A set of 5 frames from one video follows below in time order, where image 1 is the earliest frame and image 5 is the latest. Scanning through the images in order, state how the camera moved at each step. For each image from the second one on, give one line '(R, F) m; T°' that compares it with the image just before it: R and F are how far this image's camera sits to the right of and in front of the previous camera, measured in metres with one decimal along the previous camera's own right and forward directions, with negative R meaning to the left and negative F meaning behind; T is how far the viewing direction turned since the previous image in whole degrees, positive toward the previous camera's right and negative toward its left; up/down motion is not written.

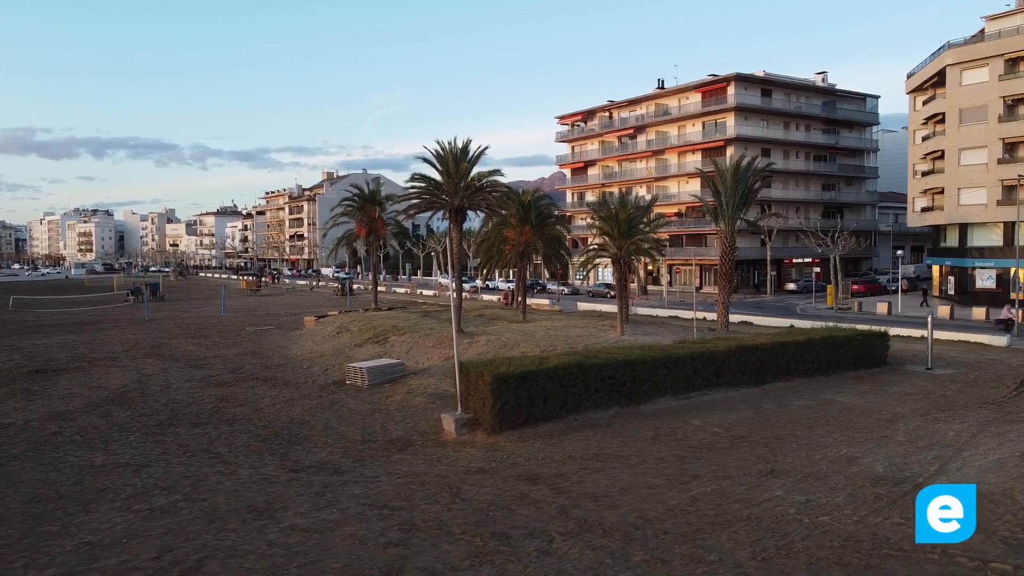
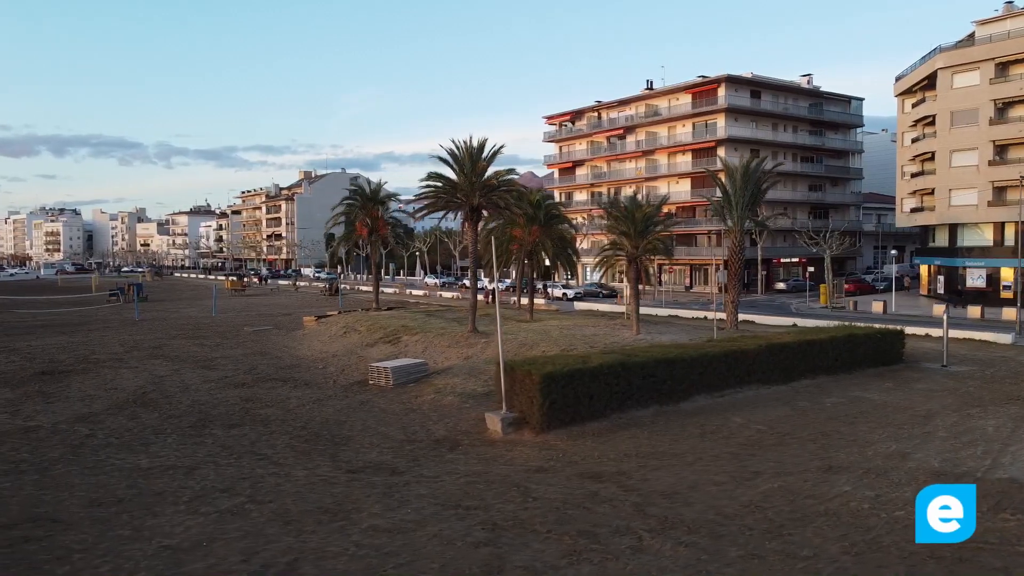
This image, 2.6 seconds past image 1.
(-1.3, 0.0) m; +2°
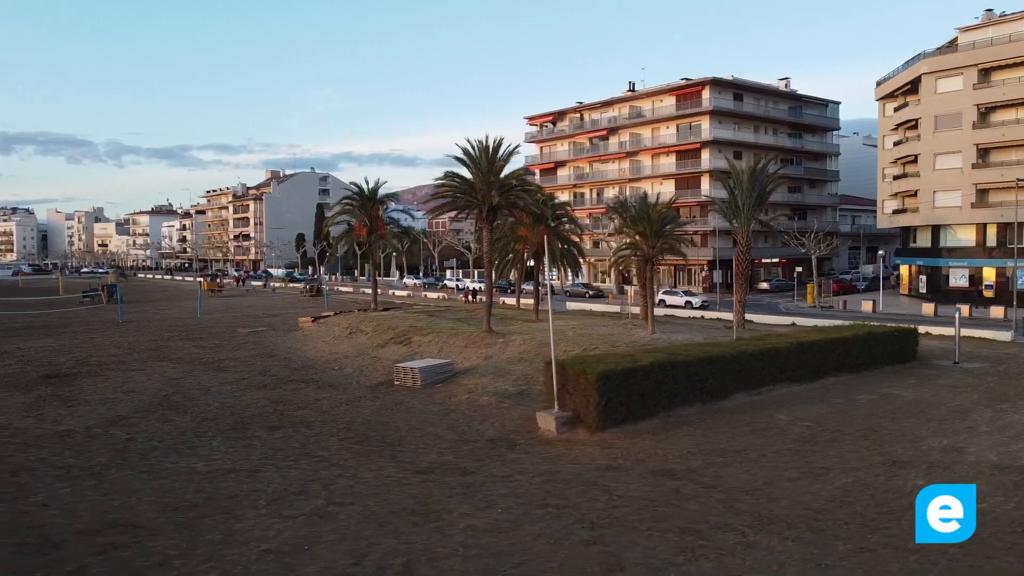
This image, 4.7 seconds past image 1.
(-1.7, +0.1) m; +2°
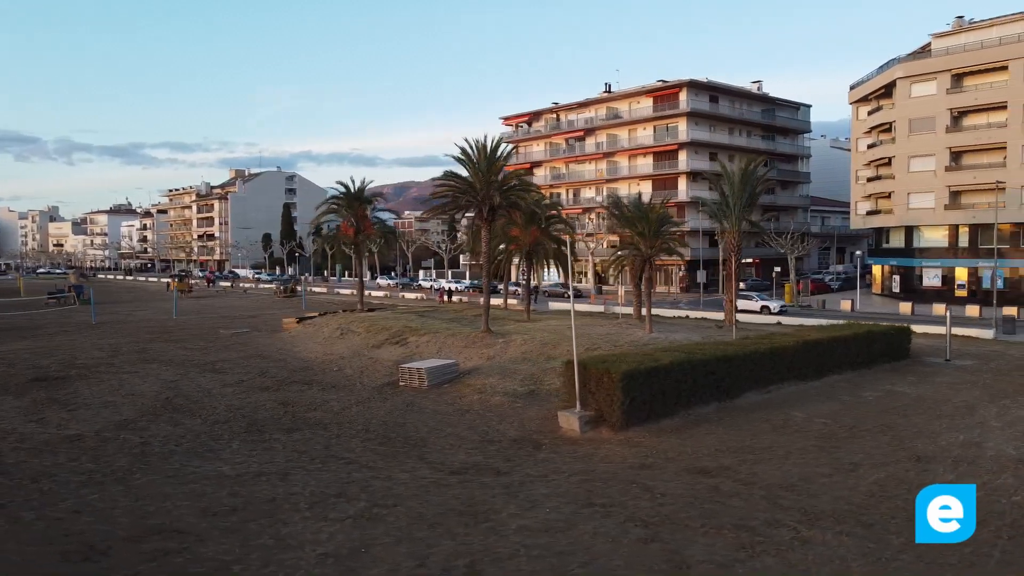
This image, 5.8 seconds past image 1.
(-1.1, 0.0) m; +3°
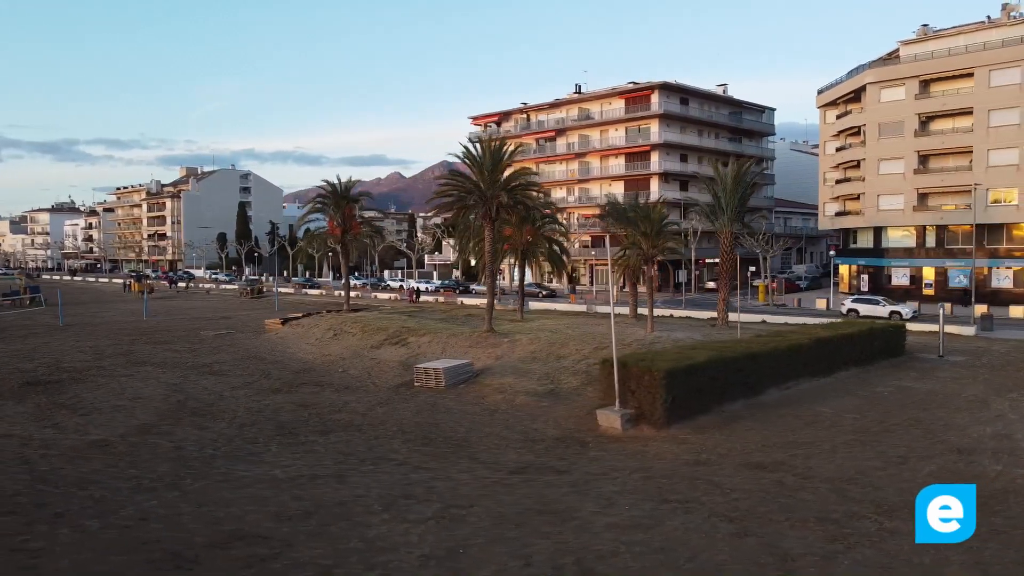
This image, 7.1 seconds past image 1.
(-1.7, 0.0) m; +3°
